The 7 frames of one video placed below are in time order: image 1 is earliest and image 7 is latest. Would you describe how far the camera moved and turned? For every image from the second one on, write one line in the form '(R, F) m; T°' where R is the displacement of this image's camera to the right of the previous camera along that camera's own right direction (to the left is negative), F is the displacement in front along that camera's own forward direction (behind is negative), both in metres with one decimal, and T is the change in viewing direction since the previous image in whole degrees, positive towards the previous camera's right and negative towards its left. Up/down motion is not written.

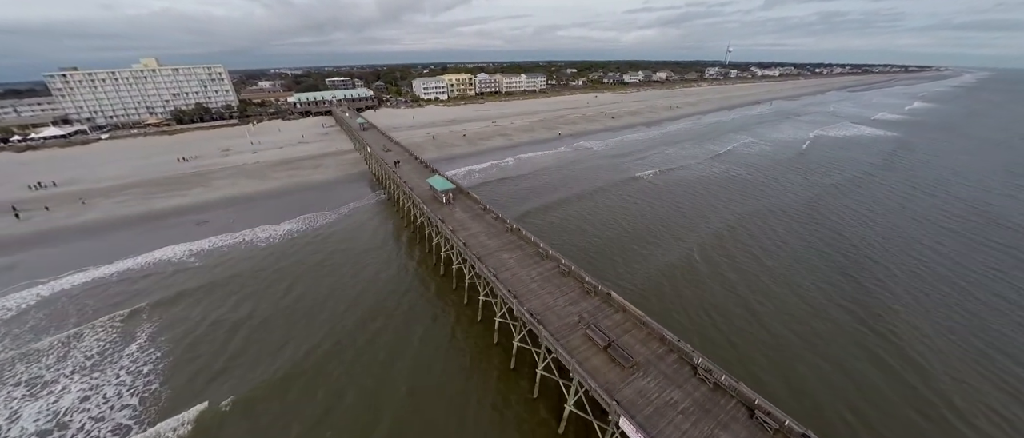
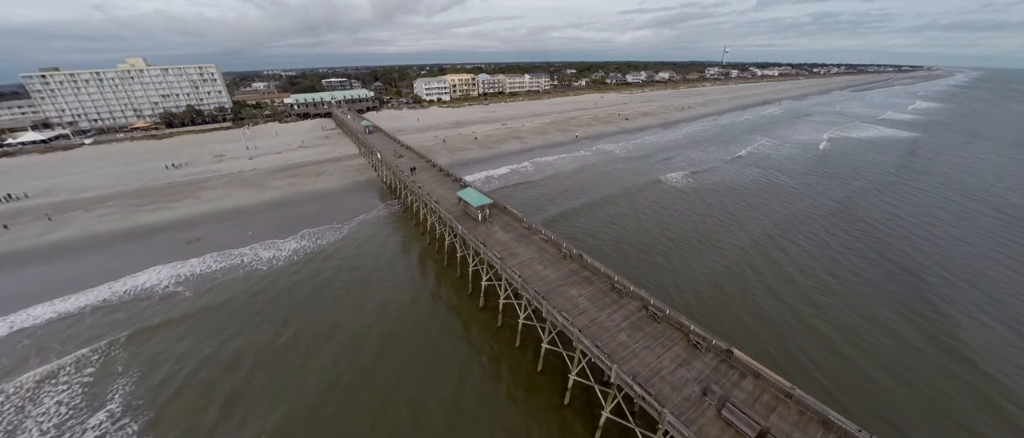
(-2.8, +3.2) m; +1°
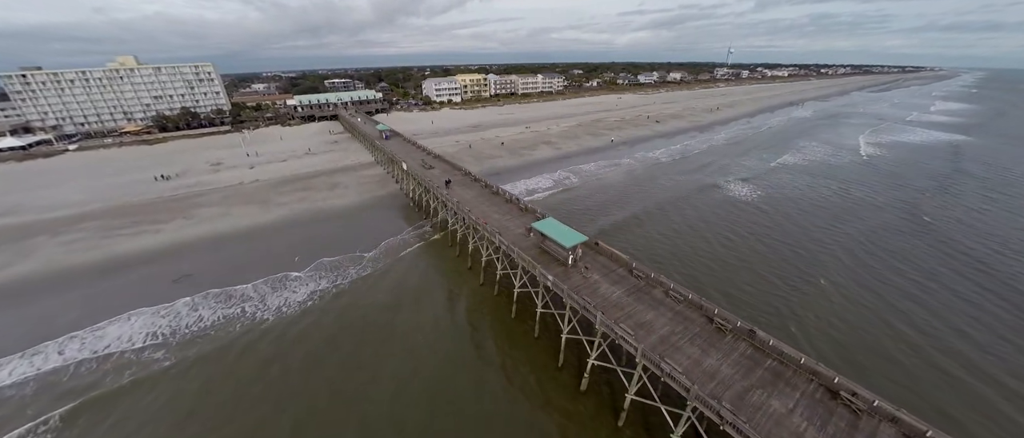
(-4.1, +4.8) m; 0°
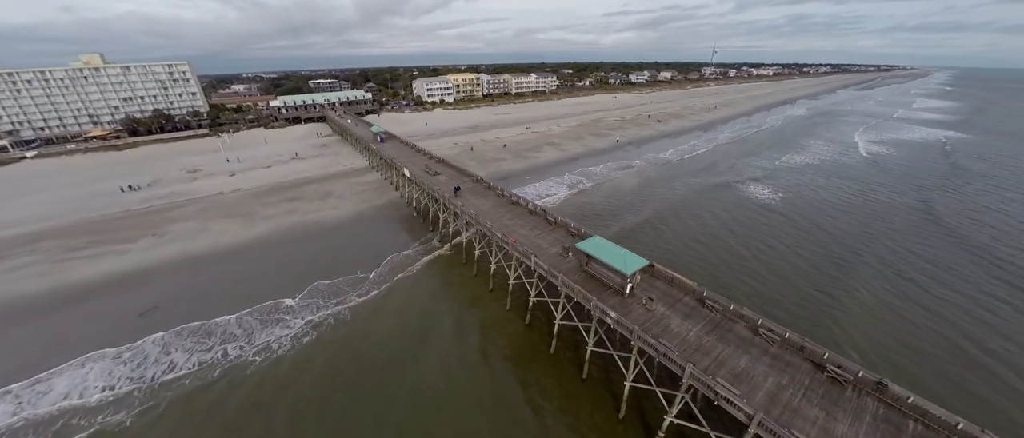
(-1.8, +2.3) m; +2°
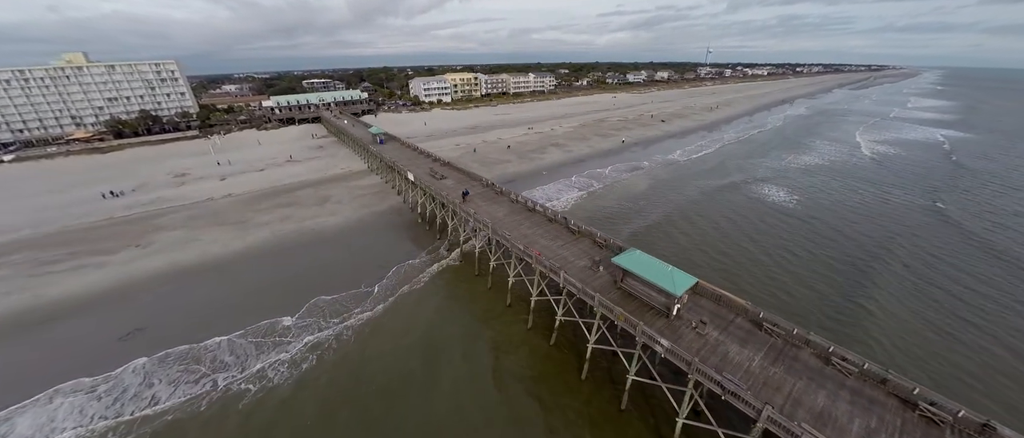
(-1.1, +1.3) m; +1°
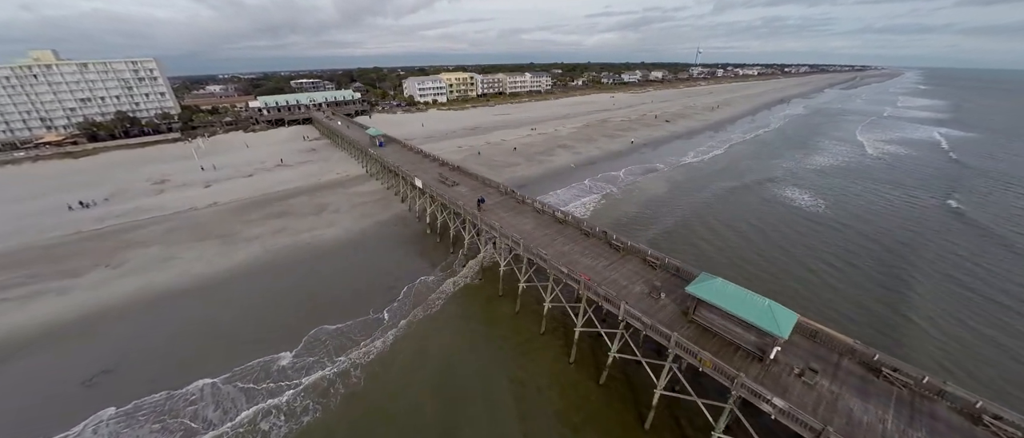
(-1.6, +2.0) m; +1°
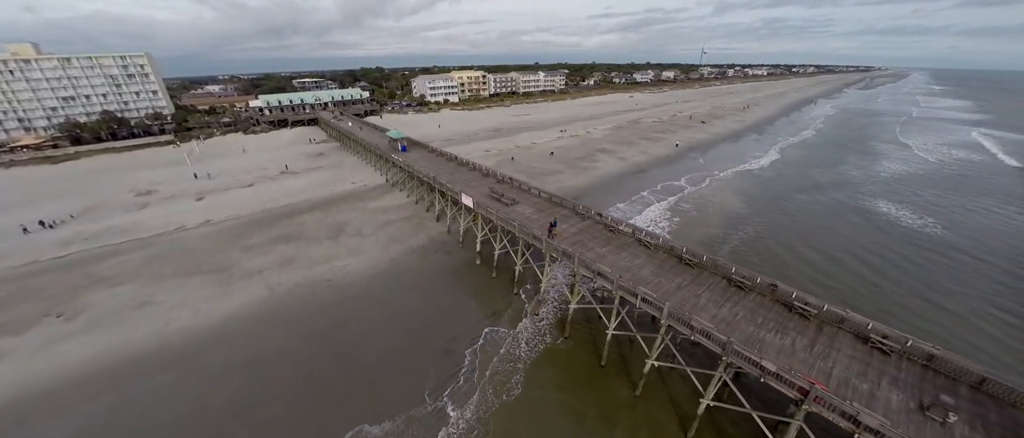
(-3.5, +4.3) m; 0°
